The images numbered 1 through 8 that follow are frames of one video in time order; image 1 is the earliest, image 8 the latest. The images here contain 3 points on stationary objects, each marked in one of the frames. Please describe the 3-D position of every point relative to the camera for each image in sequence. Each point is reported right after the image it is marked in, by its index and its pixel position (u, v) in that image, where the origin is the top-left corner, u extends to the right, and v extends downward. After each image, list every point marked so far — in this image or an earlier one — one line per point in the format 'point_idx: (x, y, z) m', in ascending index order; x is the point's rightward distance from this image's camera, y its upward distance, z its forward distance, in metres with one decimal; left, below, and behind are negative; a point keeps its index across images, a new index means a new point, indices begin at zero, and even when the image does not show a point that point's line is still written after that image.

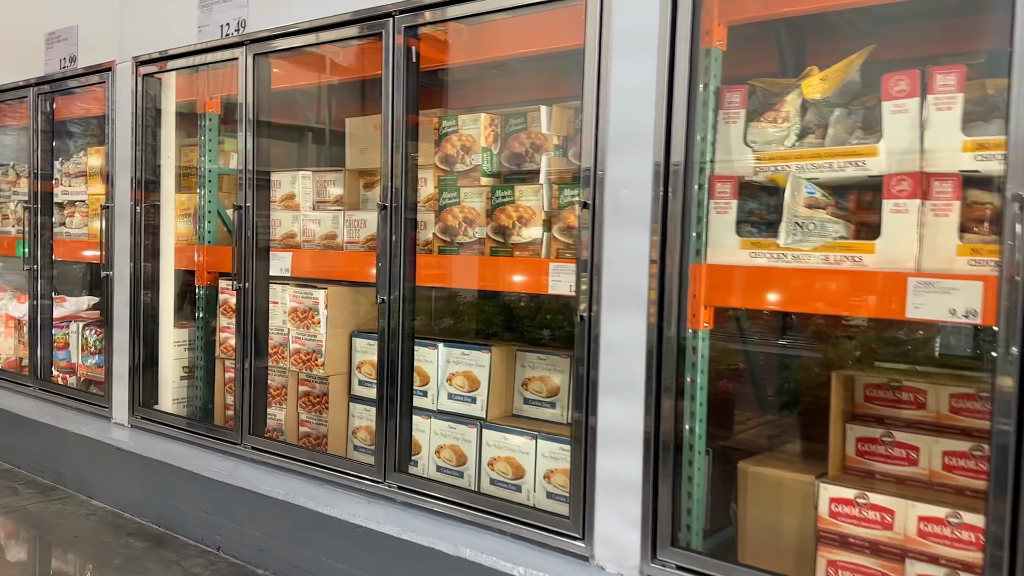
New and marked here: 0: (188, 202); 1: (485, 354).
0: (-1.3, +0.3, +3.1) m
1: (-0.1, -0.2, +2.5) m
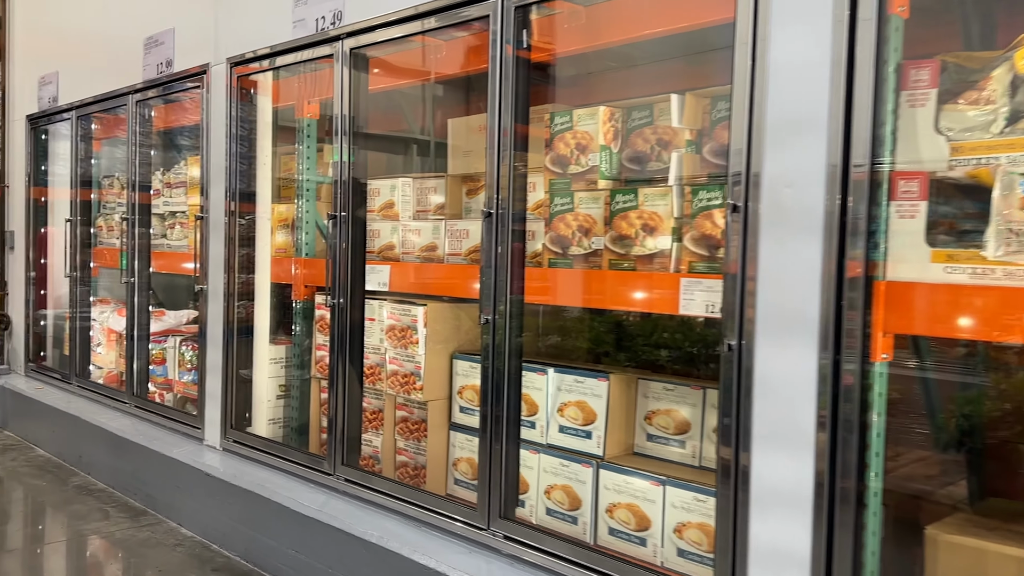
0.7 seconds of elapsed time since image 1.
0: (-0.8, +0.3, +3.0) m
1: (+0.2, -0.3, +2.1) m
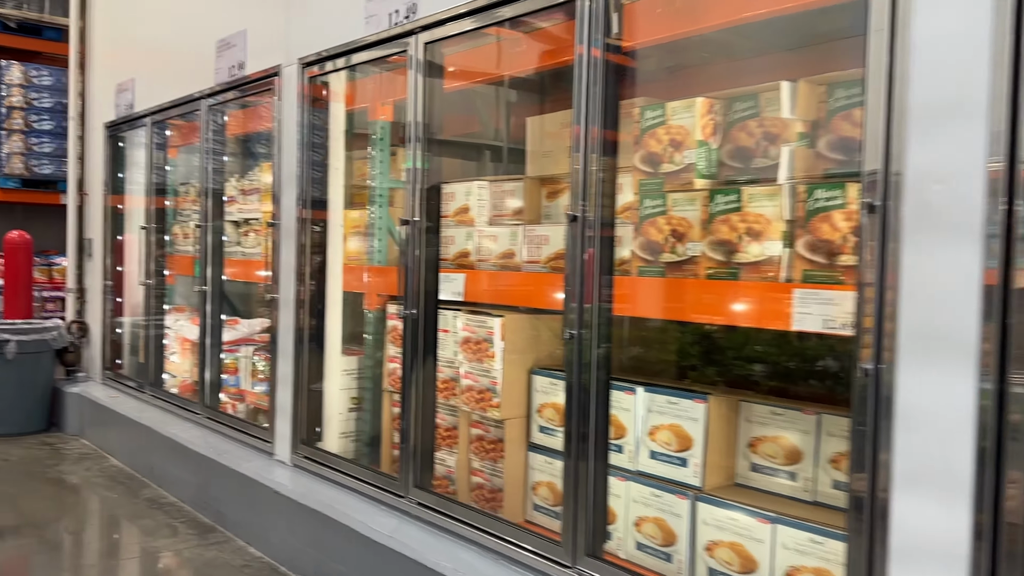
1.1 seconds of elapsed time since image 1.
0: (-0.6, +0.2, +2.8) m
1: (+0.5, -0.3, +1.9) m
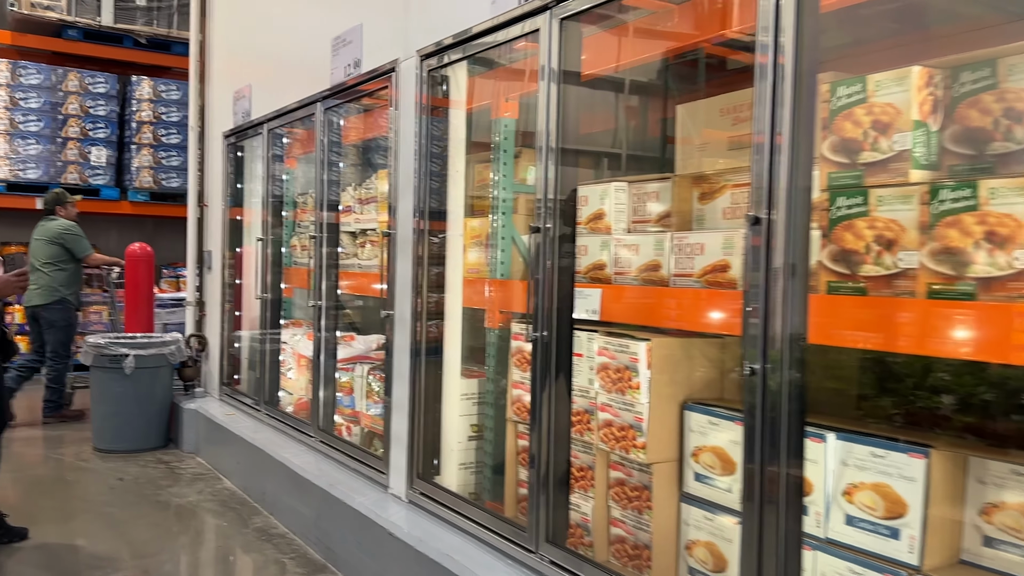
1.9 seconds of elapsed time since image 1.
0: (-0.1, +0.2, +2.6) m
1: (+0.8, -0.3, +1.5) m
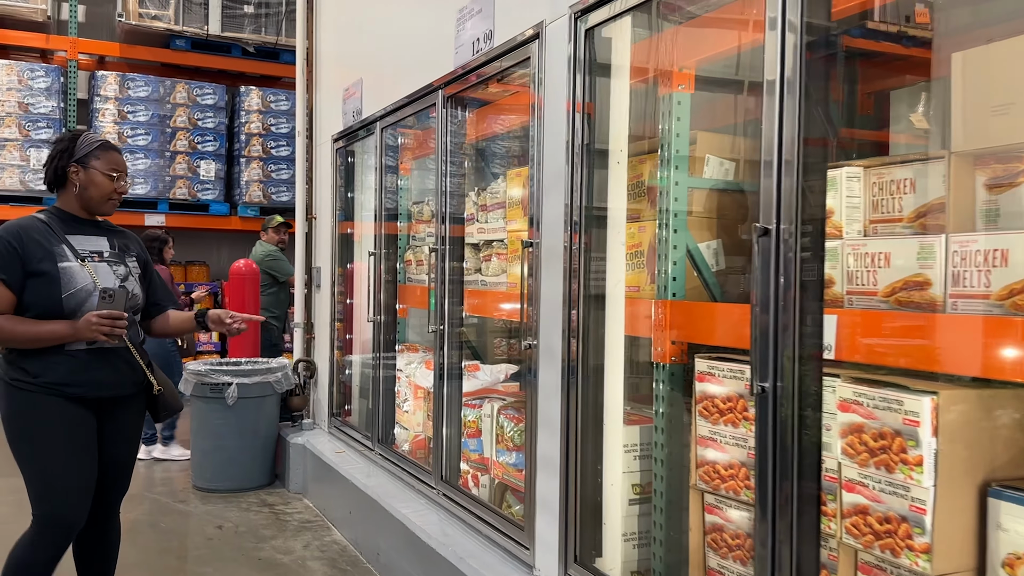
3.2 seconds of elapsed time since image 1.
0: (+0.3, +0.1, +2.0) m
1: (+1.1, -0.4, +0.8) m
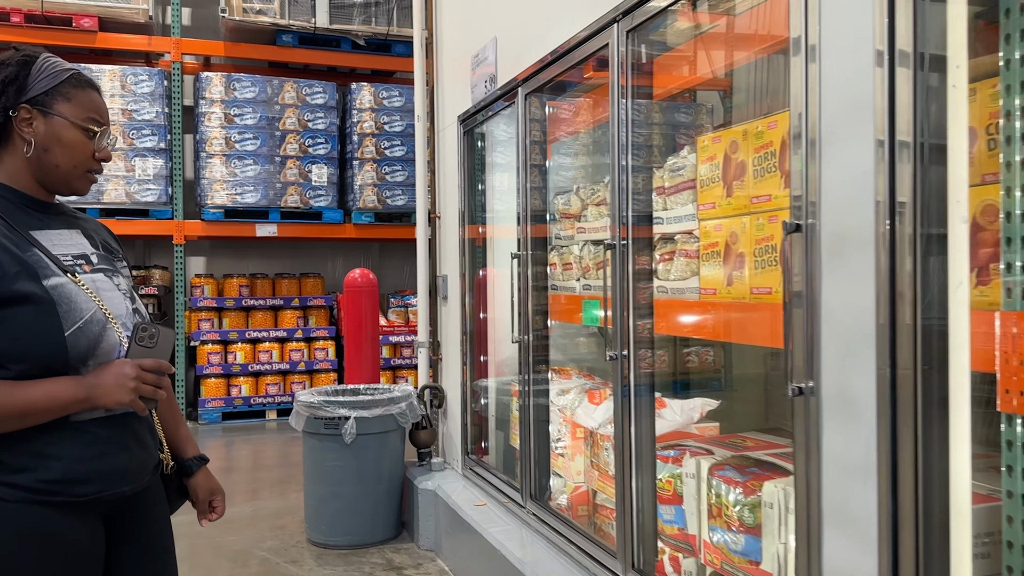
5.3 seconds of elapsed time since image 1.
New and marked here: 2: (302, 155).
0: (+0.7, +0.1, +1.2) m
1: (+1.3, -0.3, 0.0) m
2: (-1.4, +0.9, +5.4) m
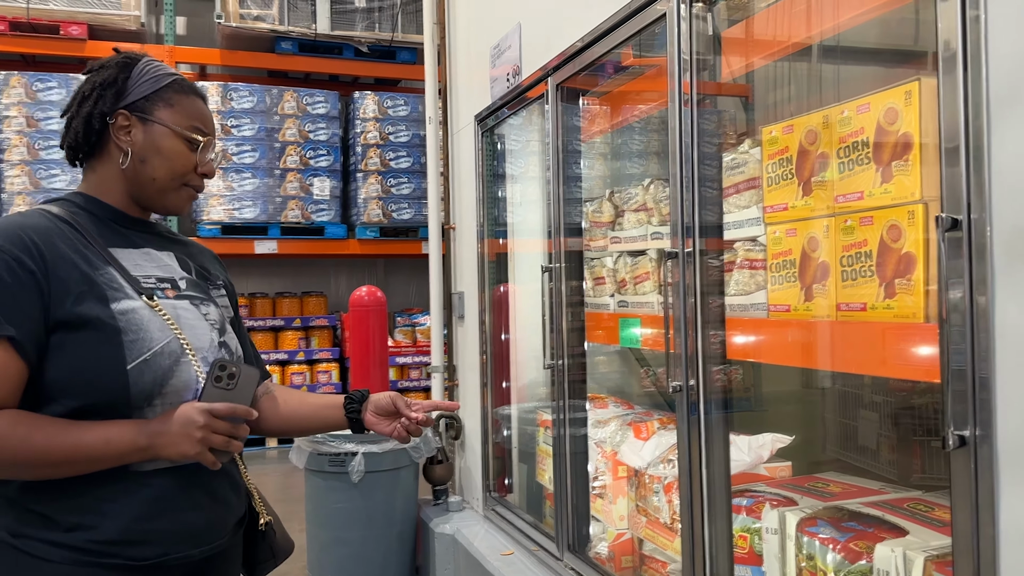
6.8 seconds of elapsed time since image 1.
0: (+0.8, +0.1, +0.9) m
1: (+1.4, -0.3, -0.3) m
2: (-1.3, +0.8, +5.1) m
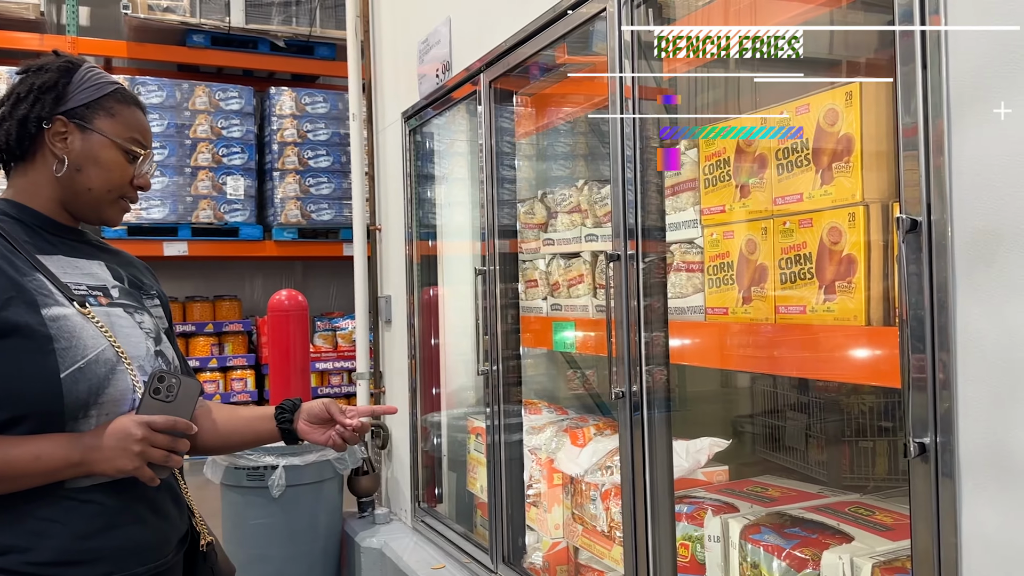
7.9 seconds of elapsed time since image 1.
0: (+0.7, +0.1, +0.9) m
1: (+1.4, -0.3, -0.3) m
2: (-1.8, +0.7, +4.9) m
